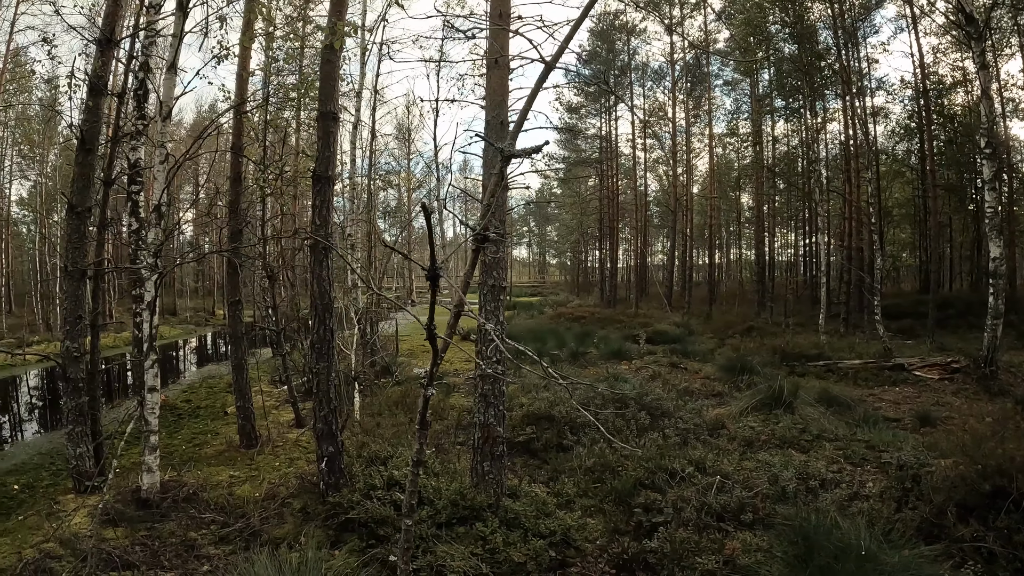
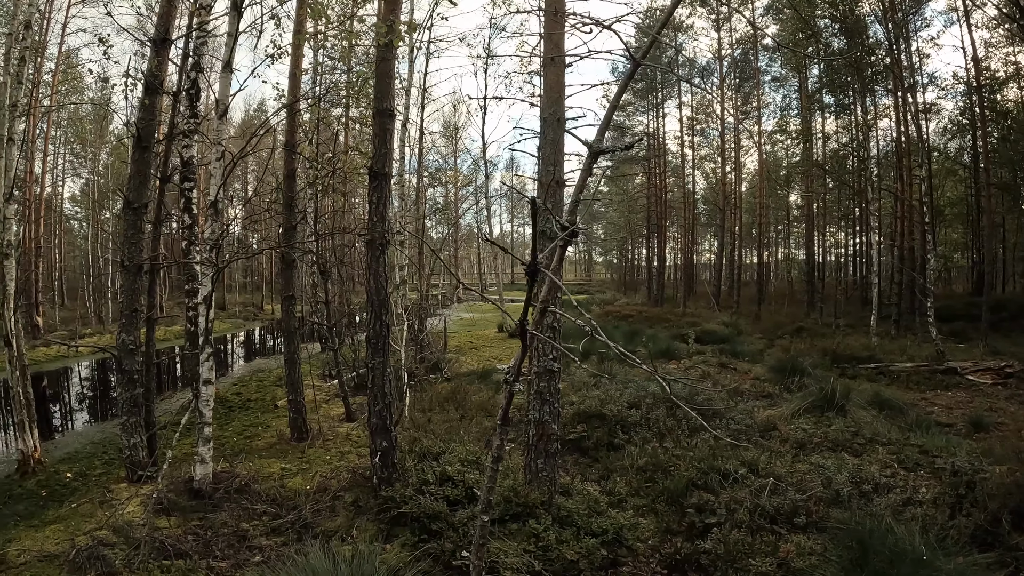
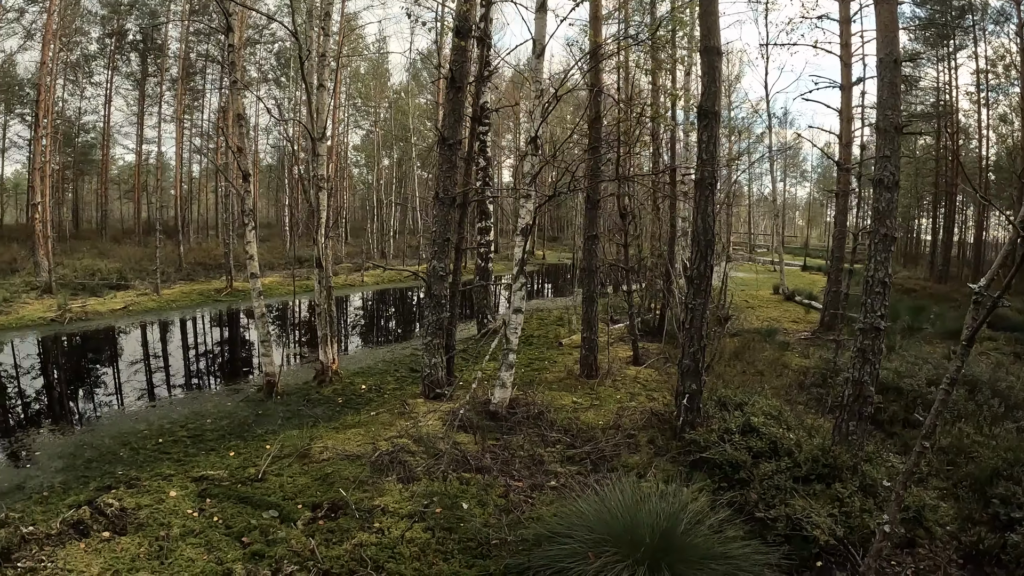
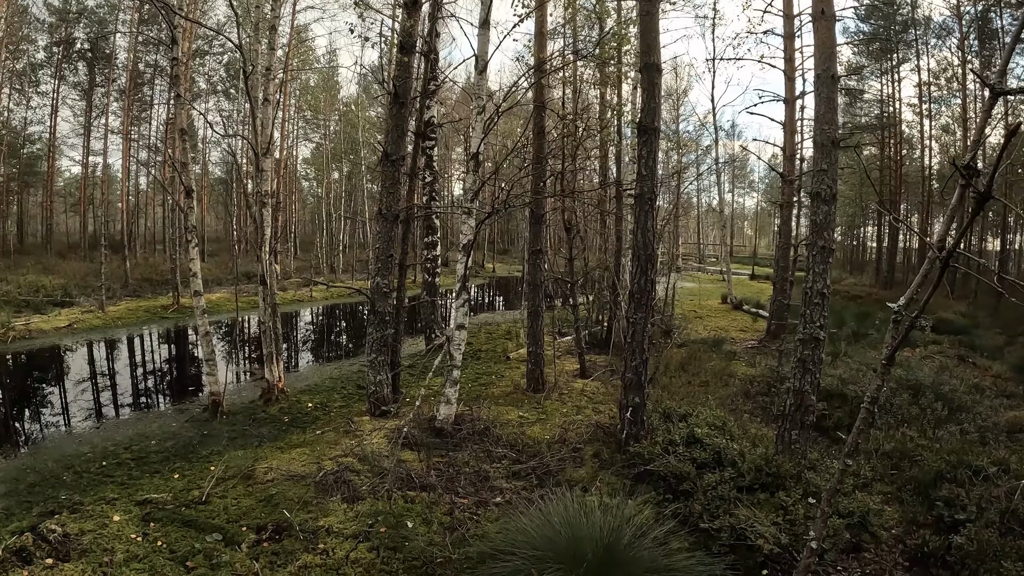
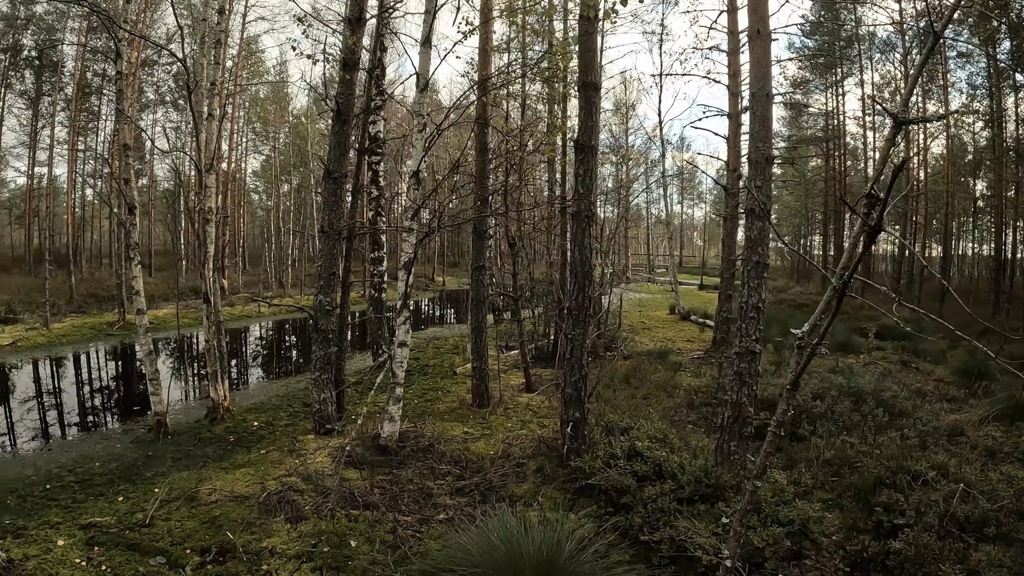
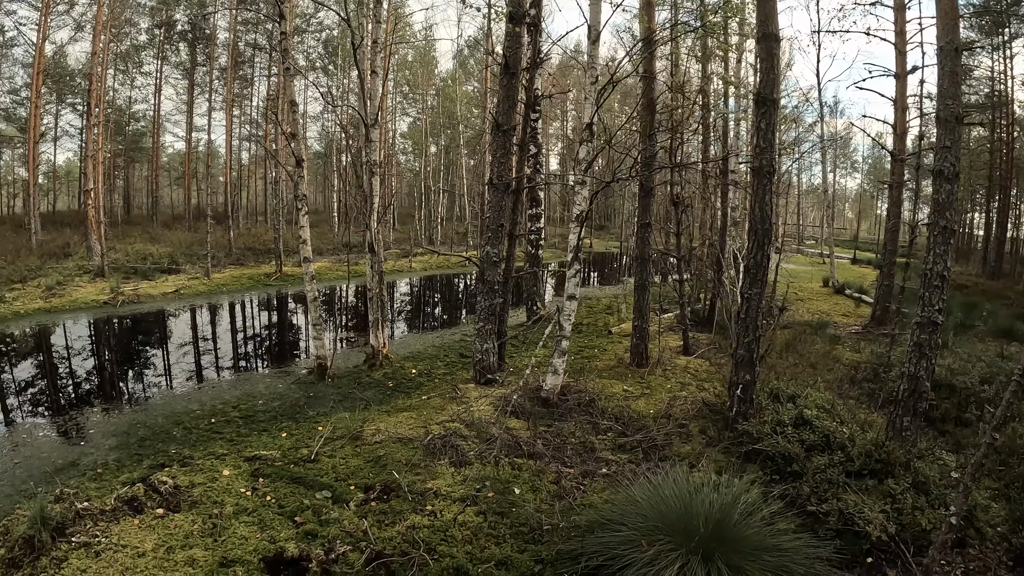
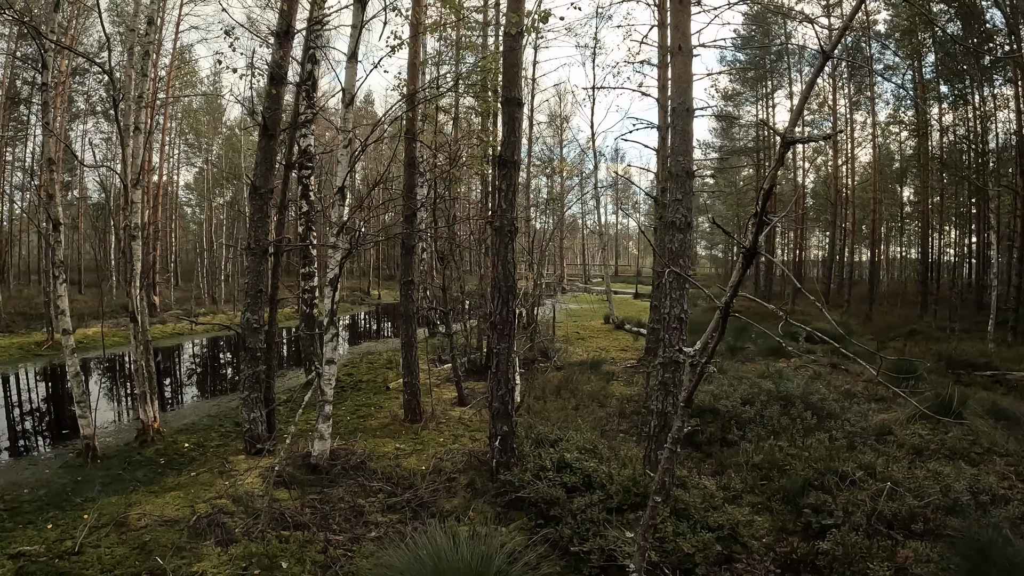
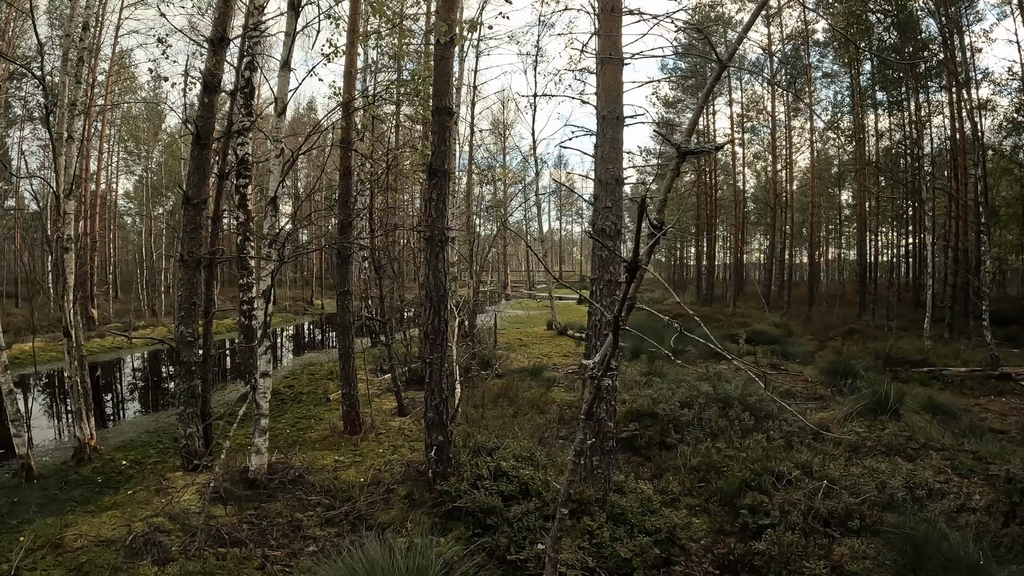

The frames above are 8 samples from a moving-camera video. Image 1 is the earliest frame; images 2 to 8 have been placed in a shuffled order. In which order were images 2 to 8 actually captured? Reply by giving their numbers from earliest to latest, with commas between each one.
2, 8, 7, 5, 4, 3, 6
